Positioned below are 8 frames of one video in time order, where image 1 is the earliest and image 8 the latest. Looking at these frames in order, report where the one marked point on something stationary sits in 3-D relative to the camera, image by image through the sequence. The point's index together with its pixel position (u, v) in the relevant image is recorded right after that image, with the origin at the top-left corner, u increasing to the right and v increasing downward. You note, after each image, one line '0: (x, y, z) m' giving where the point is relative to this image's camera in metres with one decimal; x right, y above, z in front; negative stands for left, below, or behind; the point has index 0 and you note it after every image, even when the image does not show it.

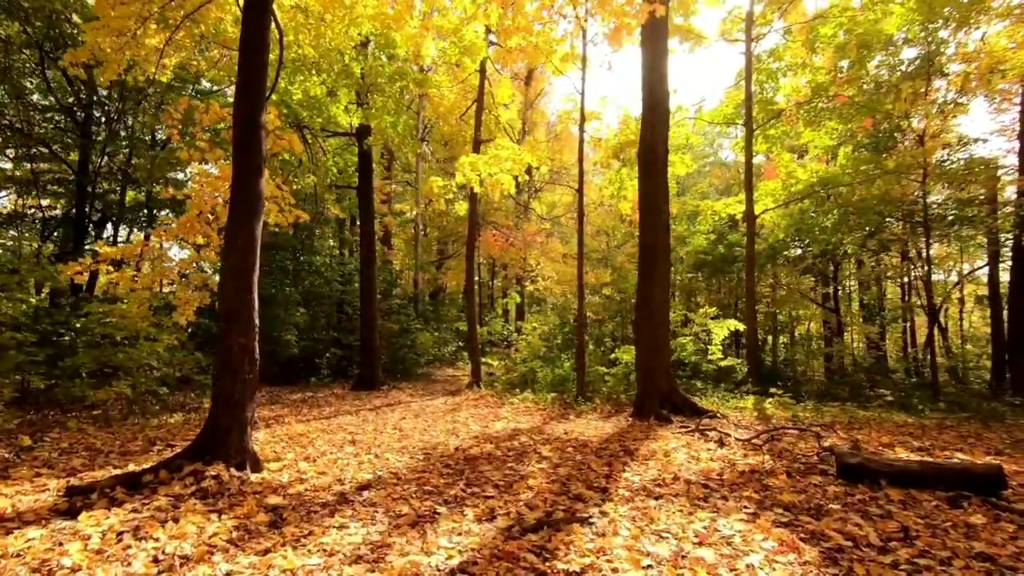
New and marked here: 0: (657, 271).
0: (+2.5, +0.3, +8.8) m
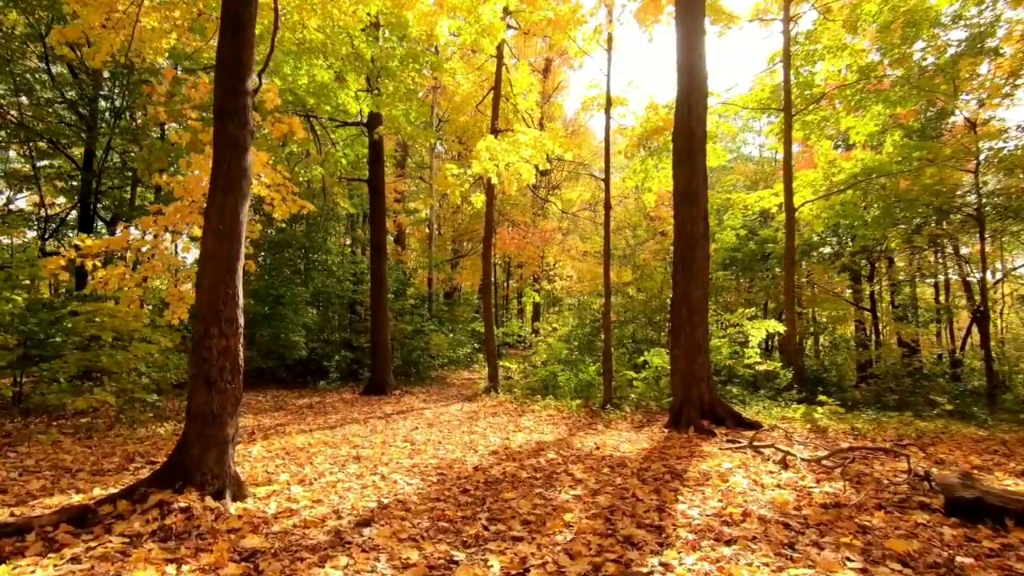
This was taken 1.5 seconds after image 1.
0: (+2.8, +0.3, +7.9) m
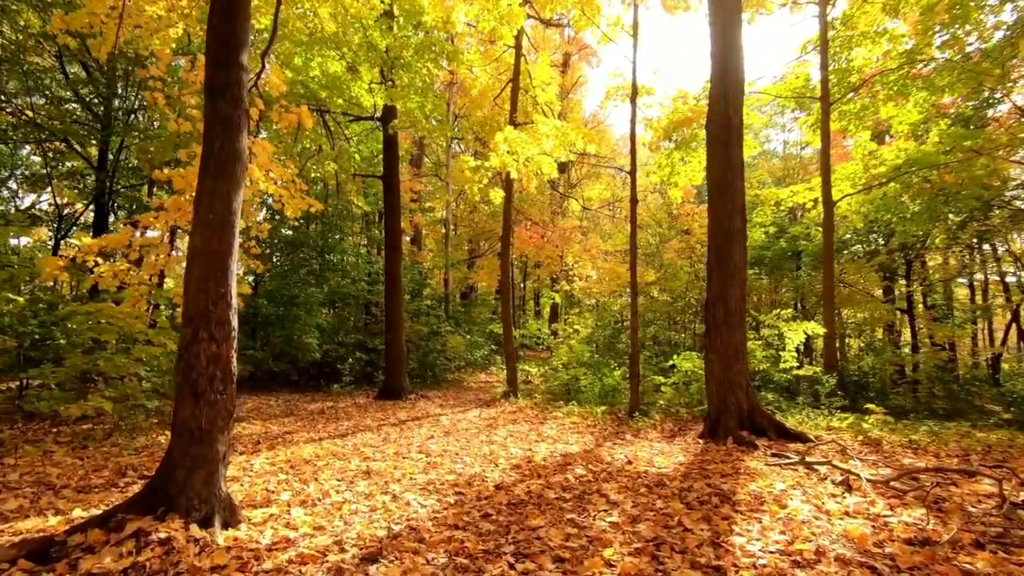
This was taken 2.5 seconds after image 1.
0: (+3.1, +0.4, +7.3) m
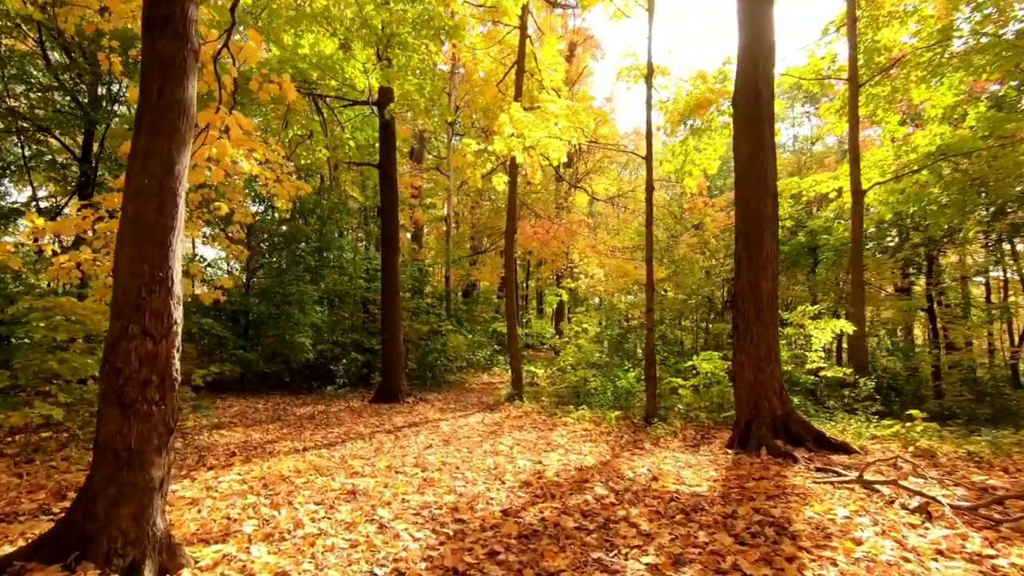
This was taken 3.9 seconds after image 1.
0: (+3.2, +0.4, +6.6) m
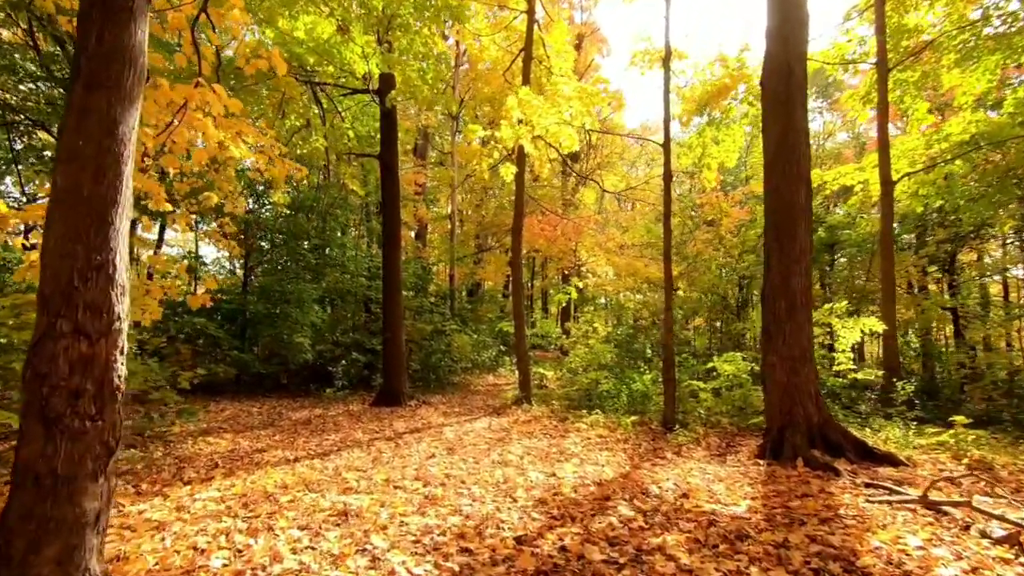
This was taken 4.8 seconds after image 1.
0: (+3.3, +0.5, +6.0) m
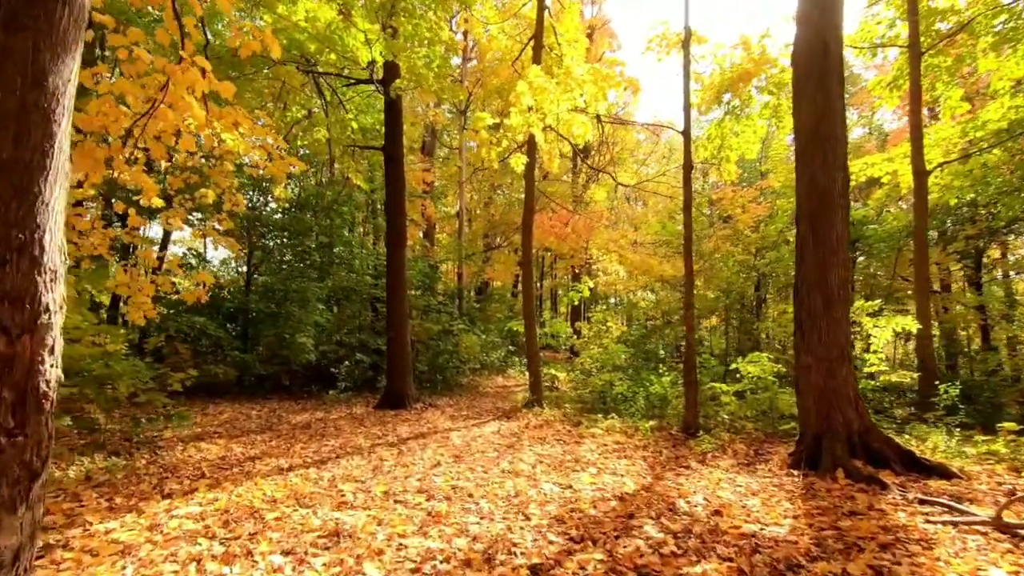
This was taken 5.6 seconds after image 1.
0: (+3.5, +0.6, +5.5) m
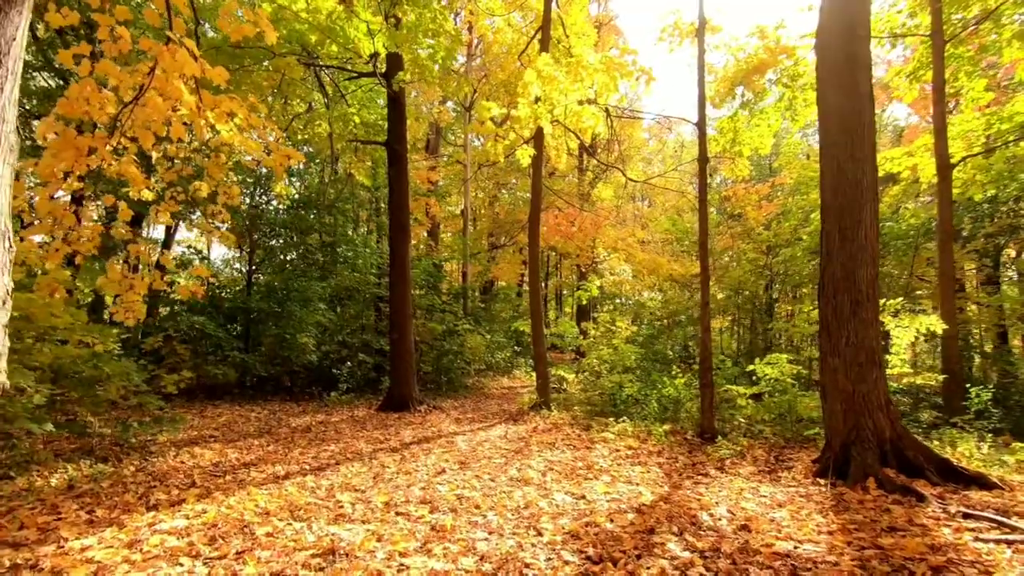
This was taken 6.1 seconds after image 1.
0: (+3.5, +0.6, +5.2) m
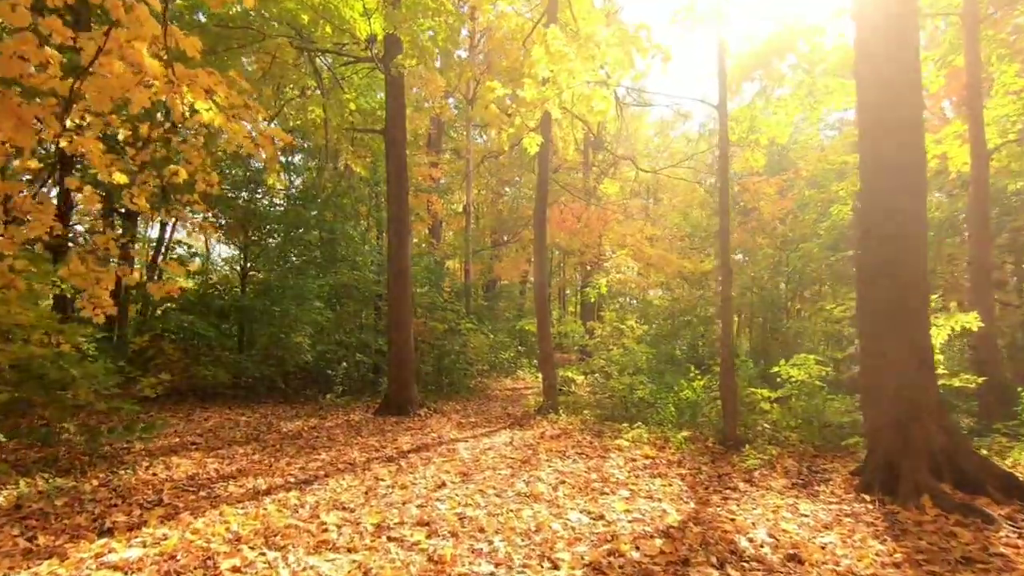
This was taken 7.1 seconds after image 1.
0: (+3.6, +0.7, +4.7) m
